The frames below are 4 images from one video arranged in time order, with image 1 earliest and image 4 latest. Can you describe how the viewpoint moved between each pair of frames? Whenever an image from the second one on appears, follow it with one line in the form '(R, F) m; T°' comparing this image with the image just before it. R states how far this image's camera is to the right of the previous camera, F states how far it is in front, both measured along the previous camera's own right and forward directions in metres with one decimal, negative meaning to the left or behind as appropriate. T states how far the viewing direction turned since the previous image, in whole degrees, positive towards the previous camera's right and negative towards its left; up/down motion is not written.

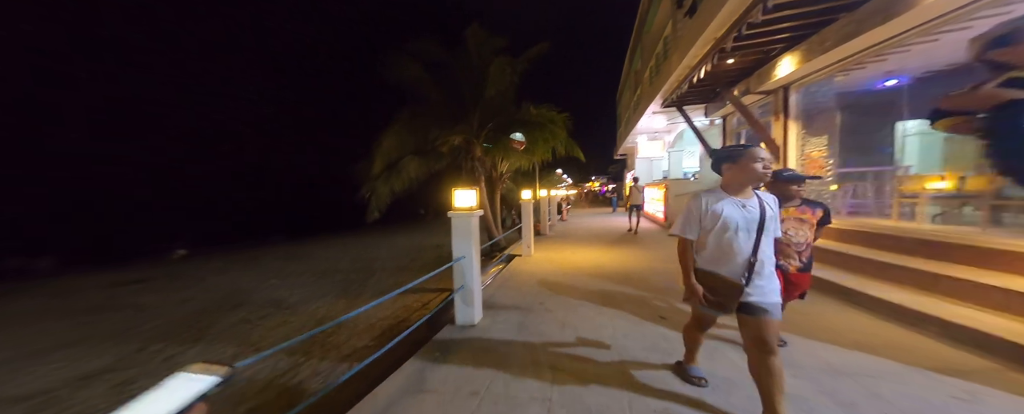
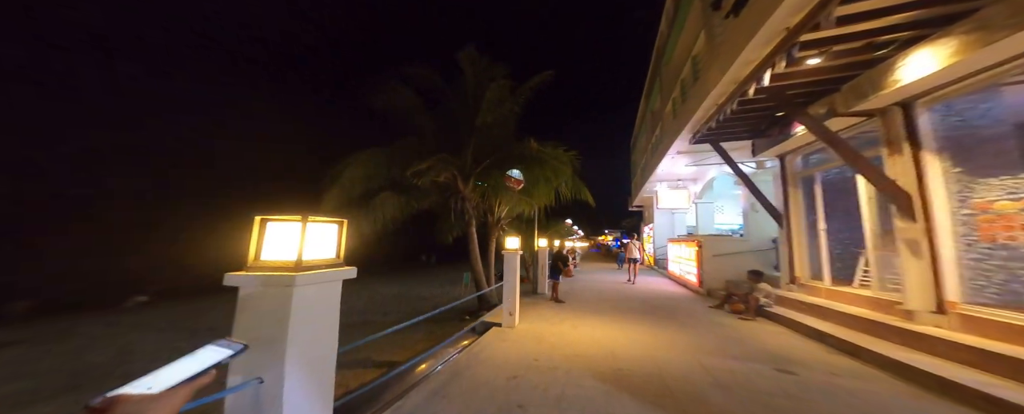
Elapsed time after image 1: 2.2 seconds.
(+0.7, +2.5) m; -3°
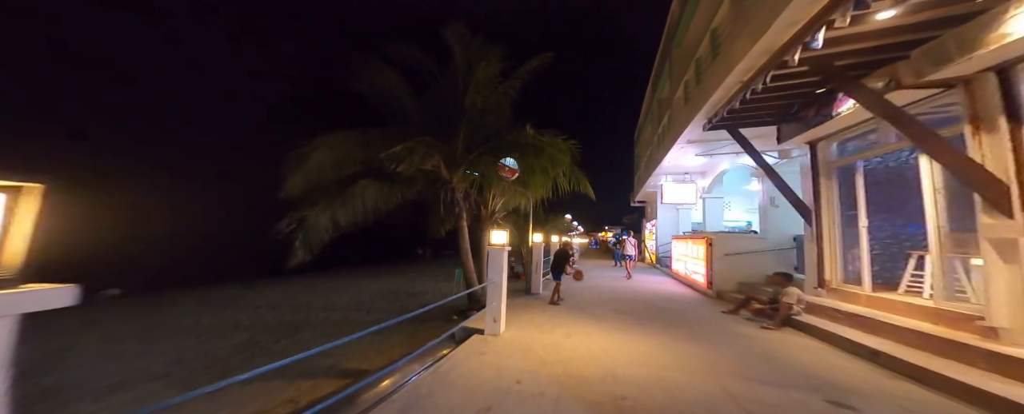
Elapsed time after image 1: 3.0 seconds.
(+0.3, +1.0) m; 0°
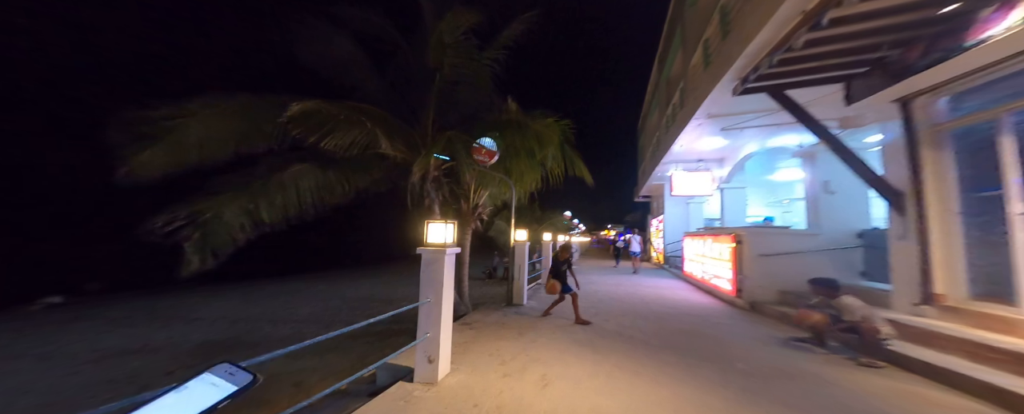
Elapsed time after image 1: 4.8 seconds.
(+0.7, +2.1) m; 0°
